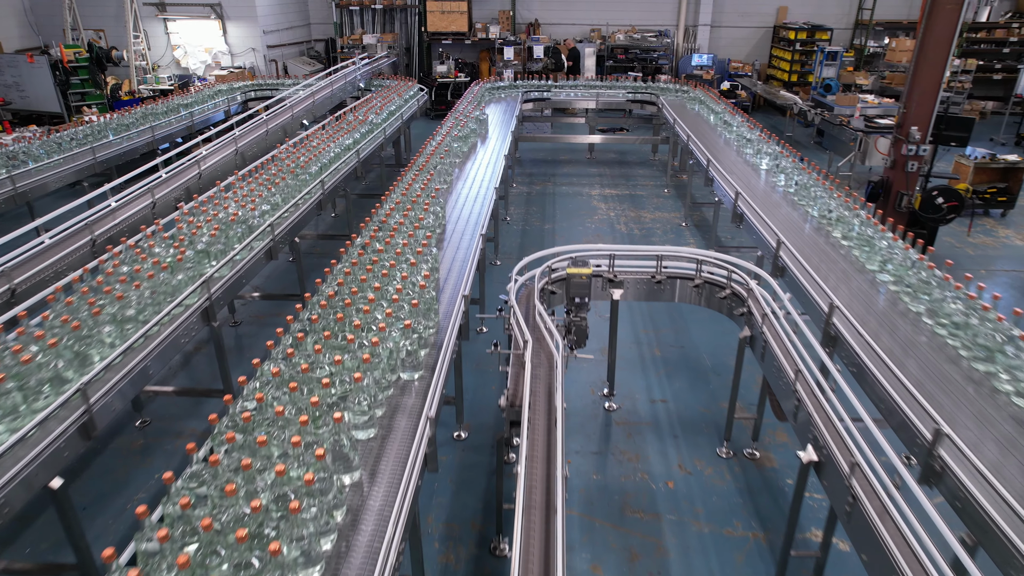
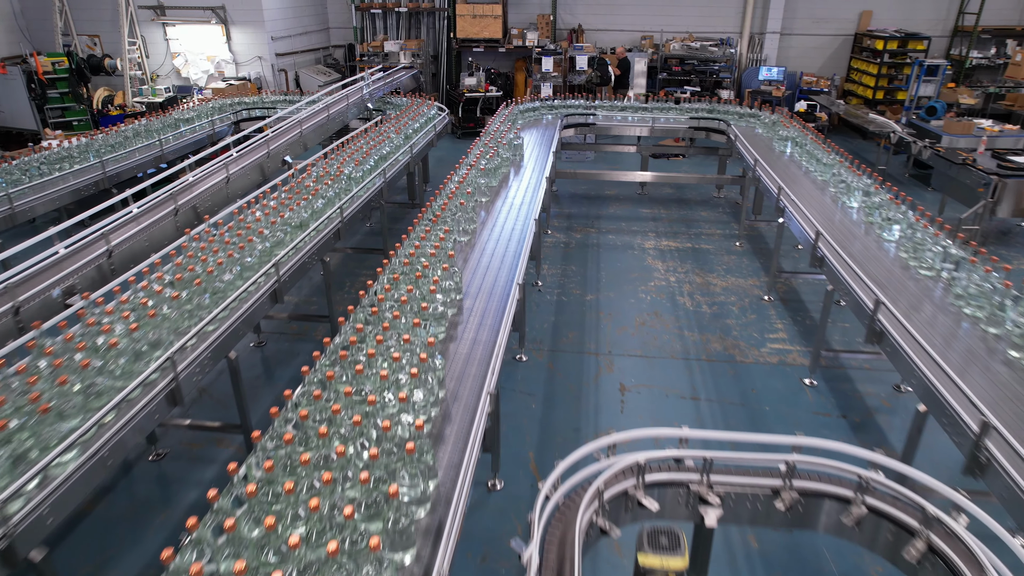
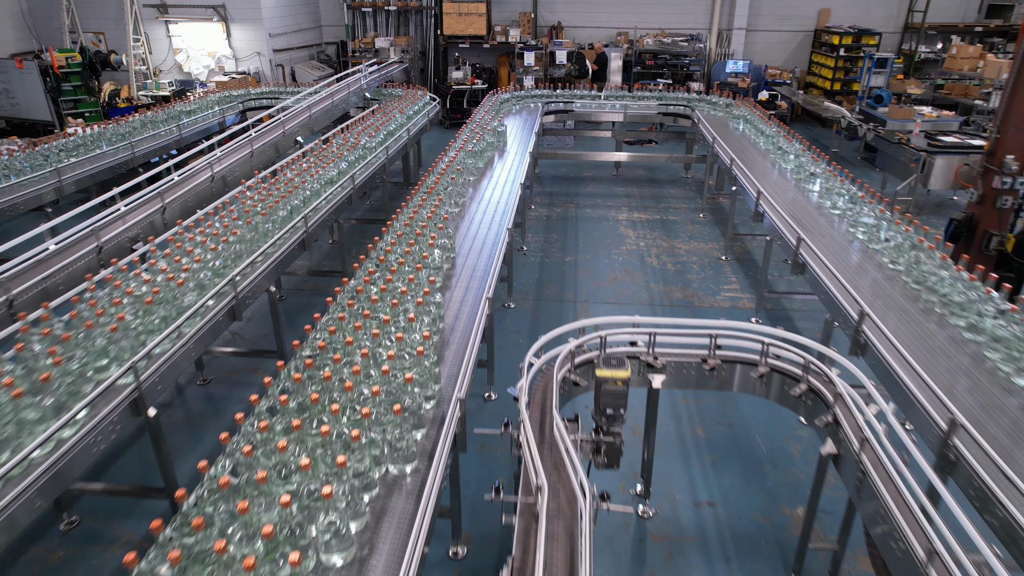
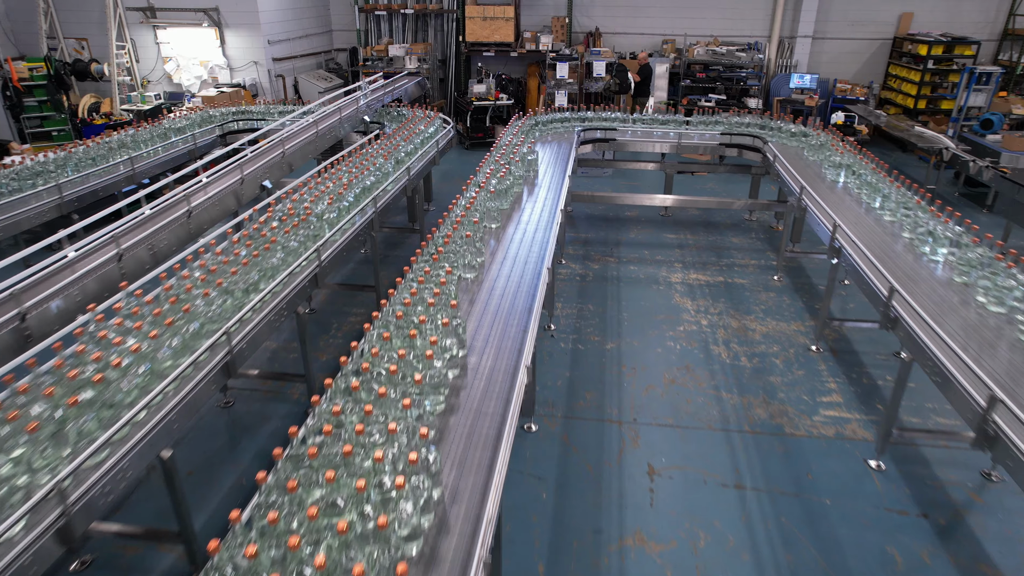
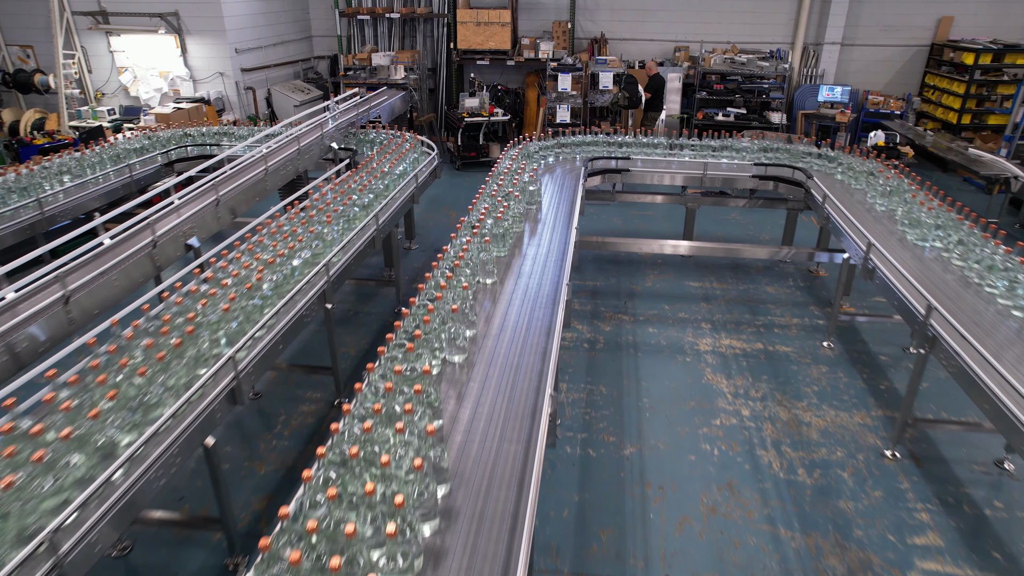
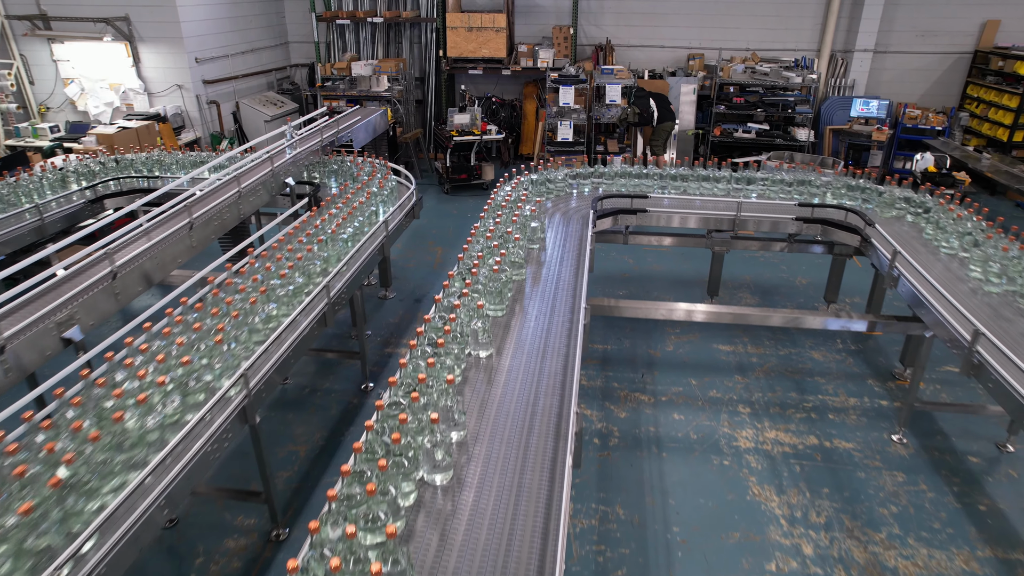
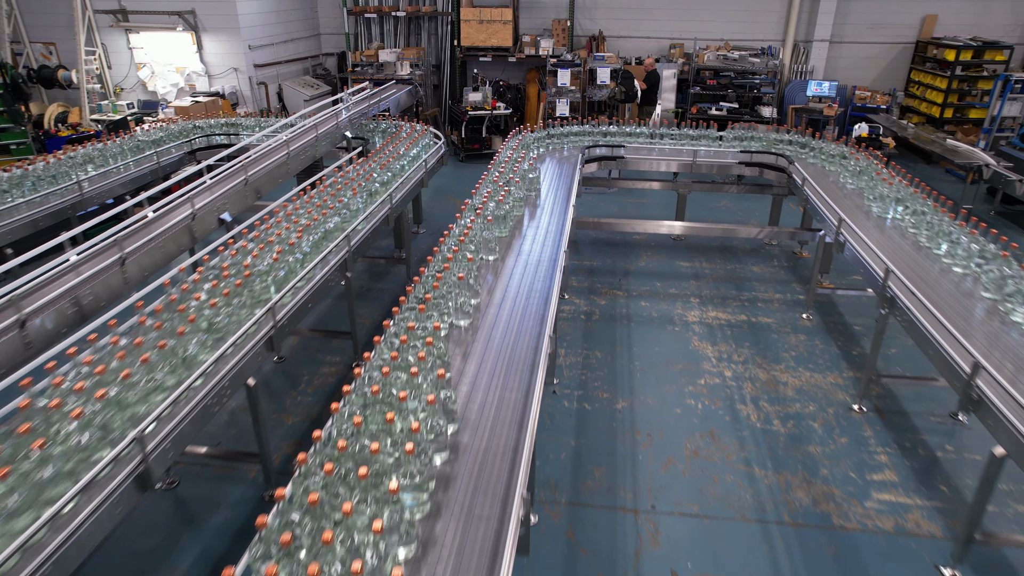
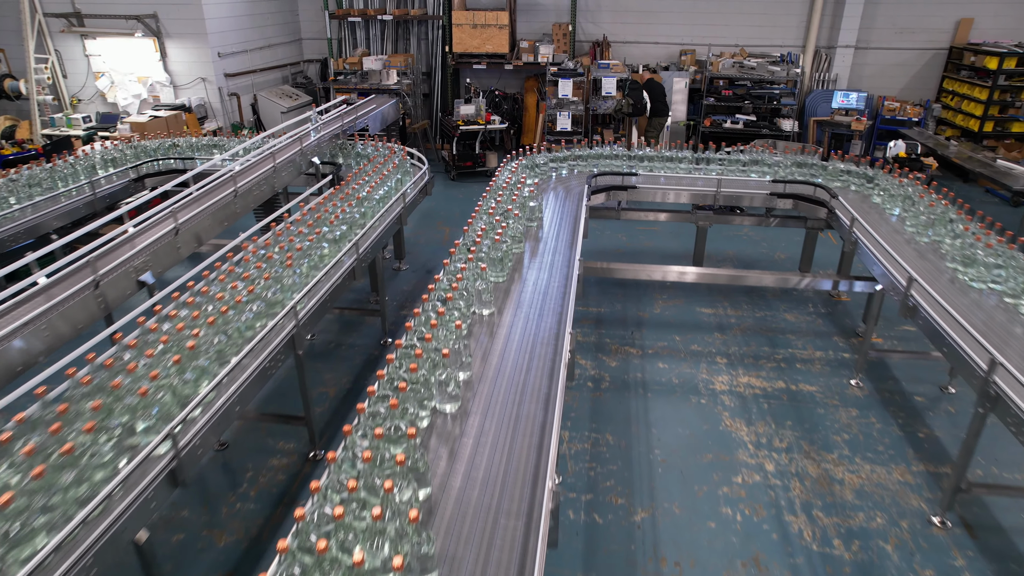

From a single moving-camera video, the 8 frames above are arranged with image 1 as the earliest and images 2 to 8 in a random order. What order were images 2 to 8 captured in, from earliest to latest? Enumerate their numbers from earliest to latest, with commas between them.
3, 2, 4, 7, 5, 8, 6
